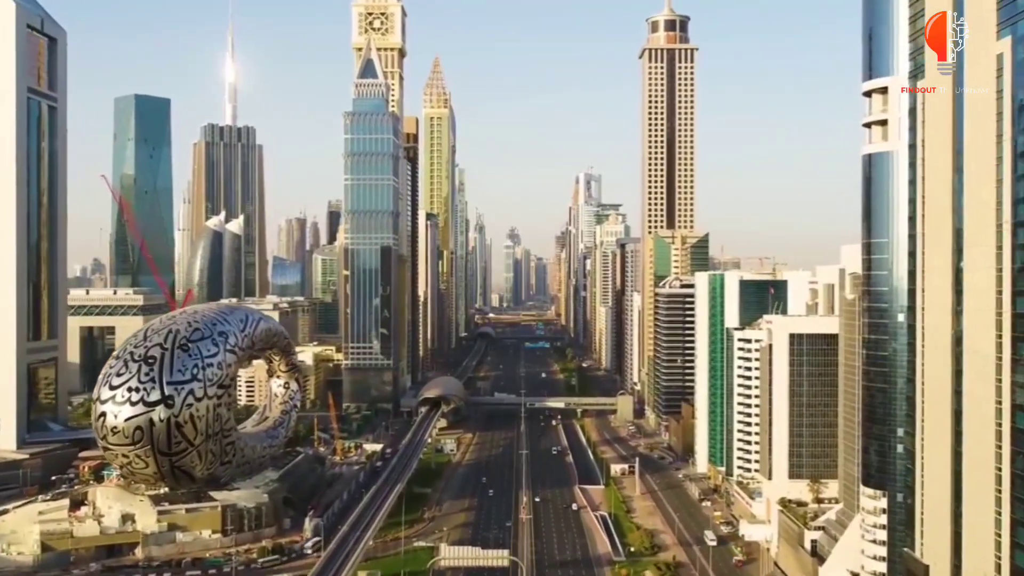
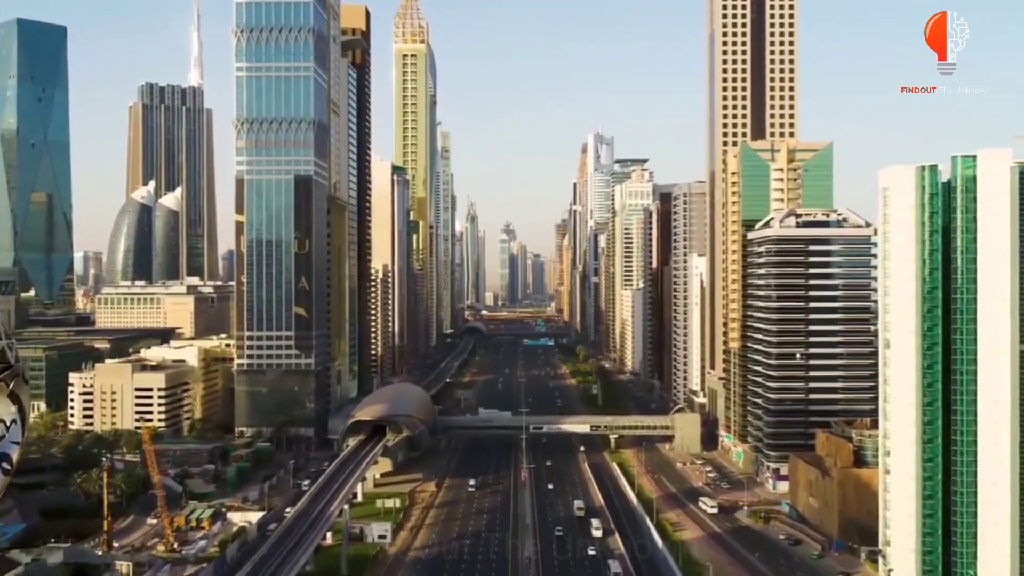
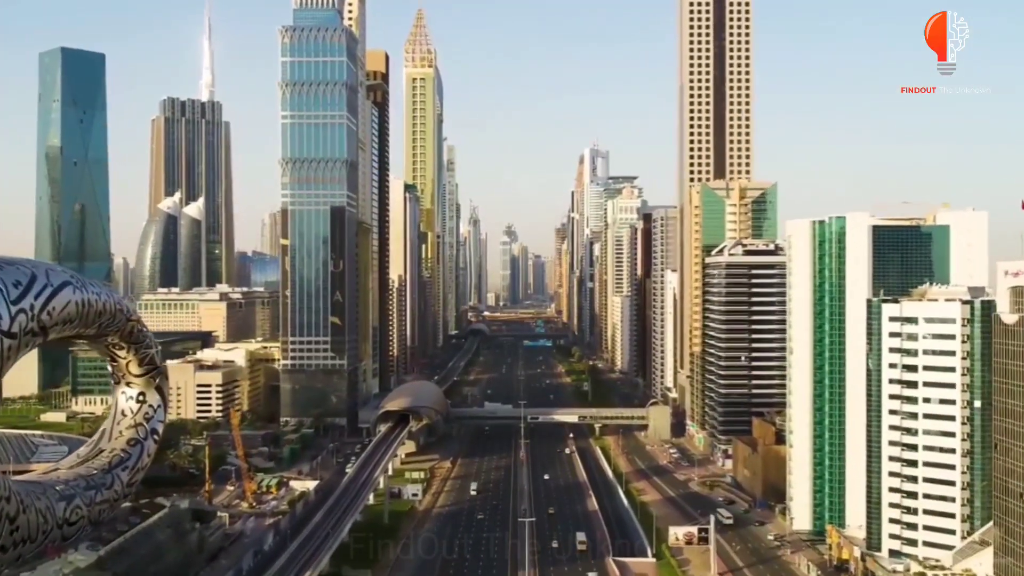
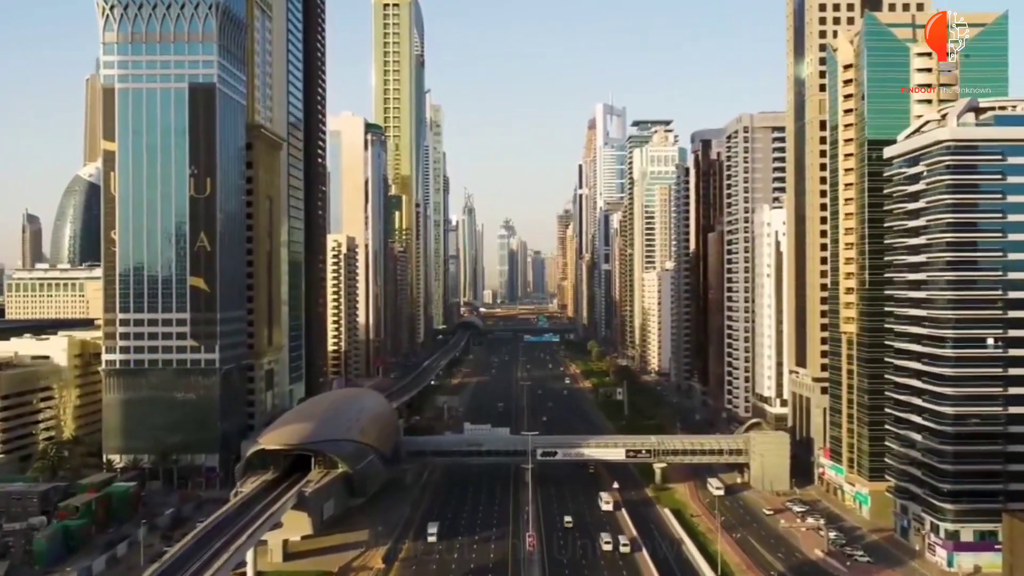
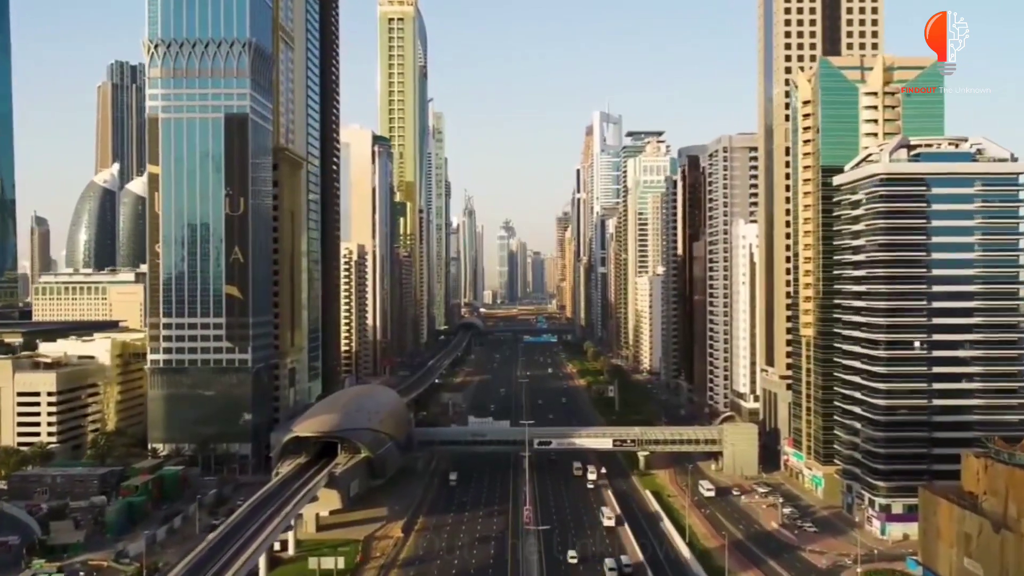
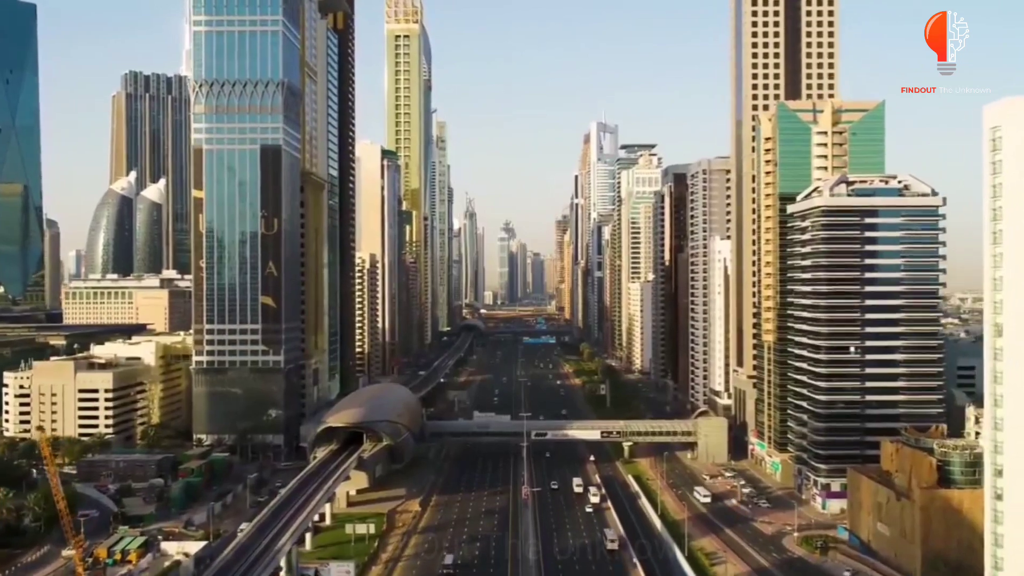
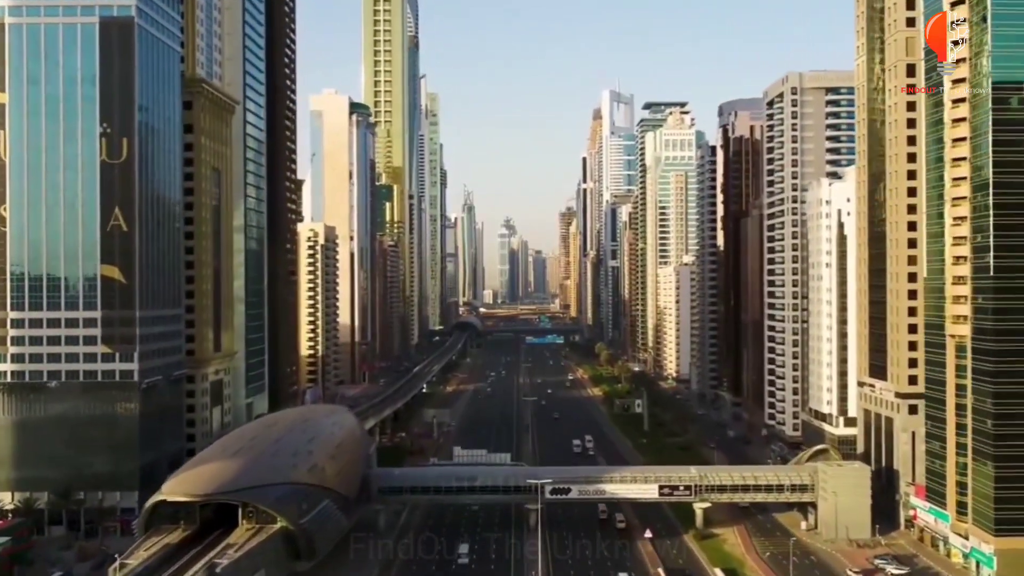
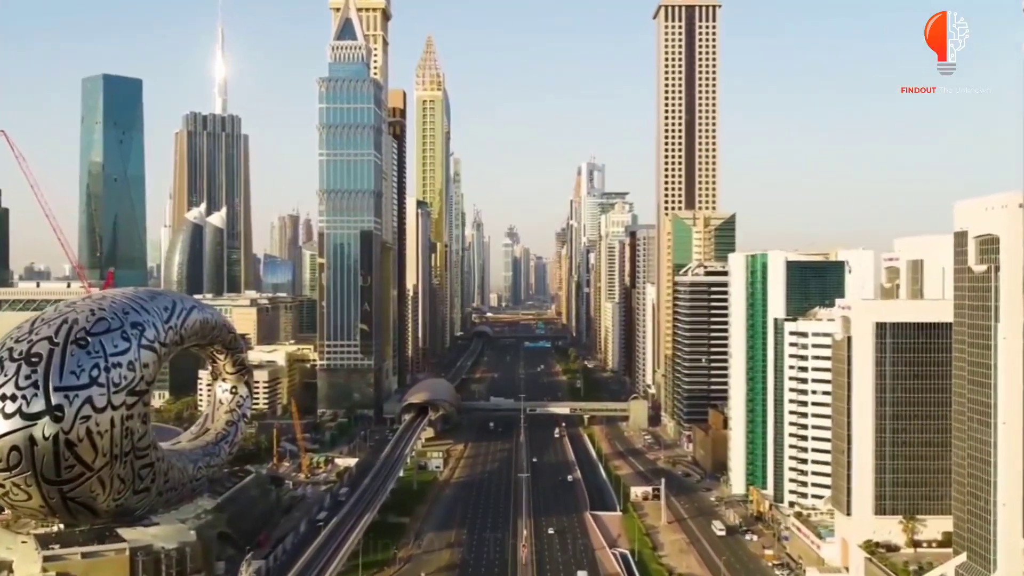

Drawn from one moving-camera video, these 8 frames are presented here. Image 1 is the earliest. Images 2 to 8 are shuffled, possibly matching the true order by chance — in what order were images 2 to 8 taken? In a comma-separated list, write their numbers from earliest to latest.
8, 3, 2, 6, 5, 4, 7
